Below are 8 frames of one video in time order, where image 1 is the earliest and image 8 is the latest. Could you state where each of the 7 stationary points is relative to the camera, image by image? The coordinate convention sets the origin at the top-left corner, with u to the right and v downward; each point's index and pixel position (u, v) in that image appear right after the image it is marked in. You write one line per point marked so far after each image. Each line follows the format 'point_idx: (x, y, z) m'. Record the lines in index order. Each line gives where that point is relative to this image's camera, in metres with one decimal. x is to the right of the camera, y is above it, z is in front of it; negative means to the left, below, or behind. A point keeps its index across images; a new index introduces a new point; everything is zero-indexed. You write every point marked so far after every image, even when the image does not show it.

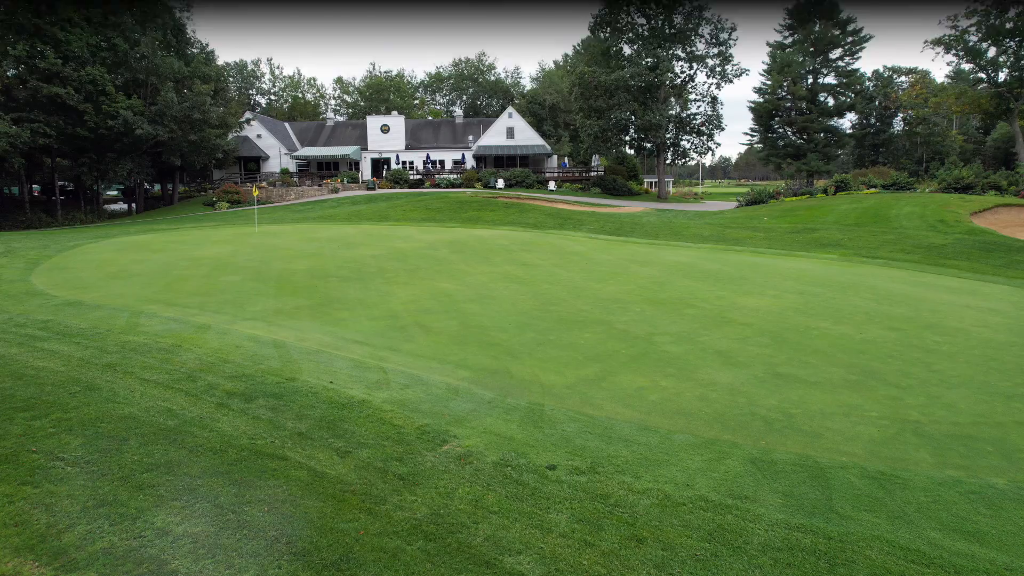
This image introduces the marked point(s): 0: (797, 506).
0: (+1.8, -1.4, +4.0) m
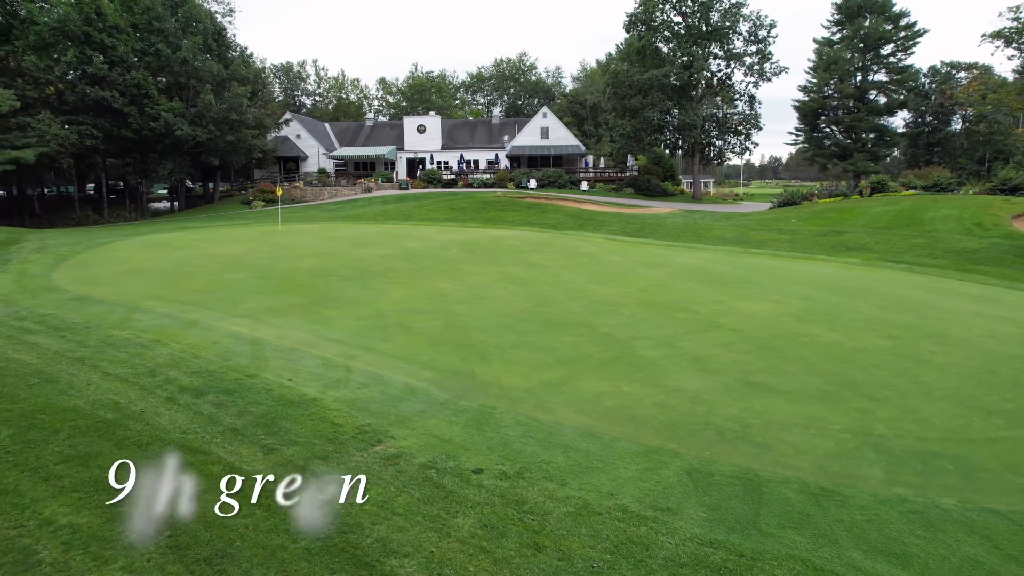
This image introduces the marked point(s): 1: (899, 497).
0: (+1.2, -1.4, +3.9) m
1: (+2.5, -1.4, +4.2) m
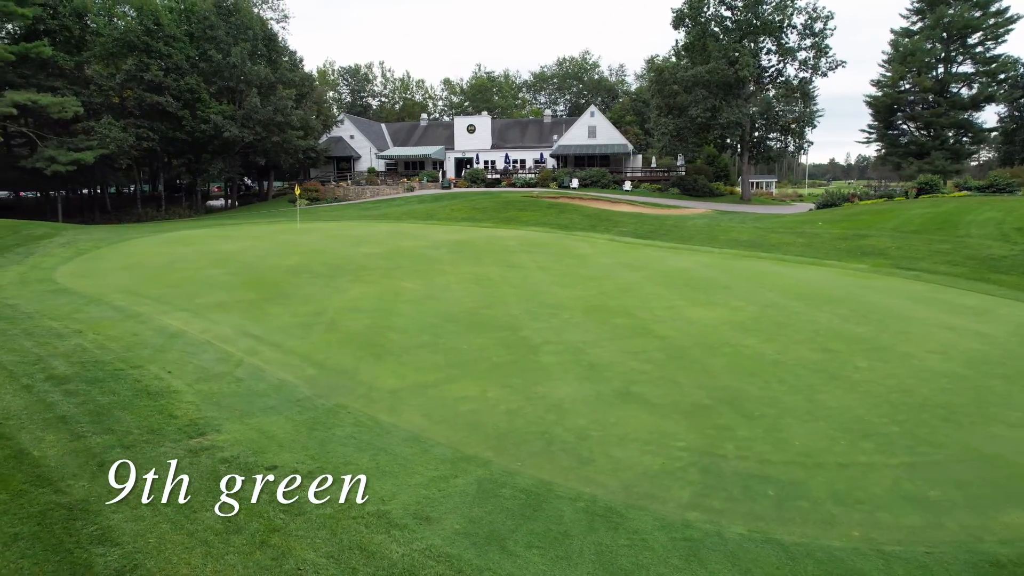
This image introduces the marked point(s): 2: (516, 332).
0: (-0.2, -1.4, +3.8) m
1: (+1.1, -1.4, +4.0) m
2: (0.0, -0.5, +7.9) m
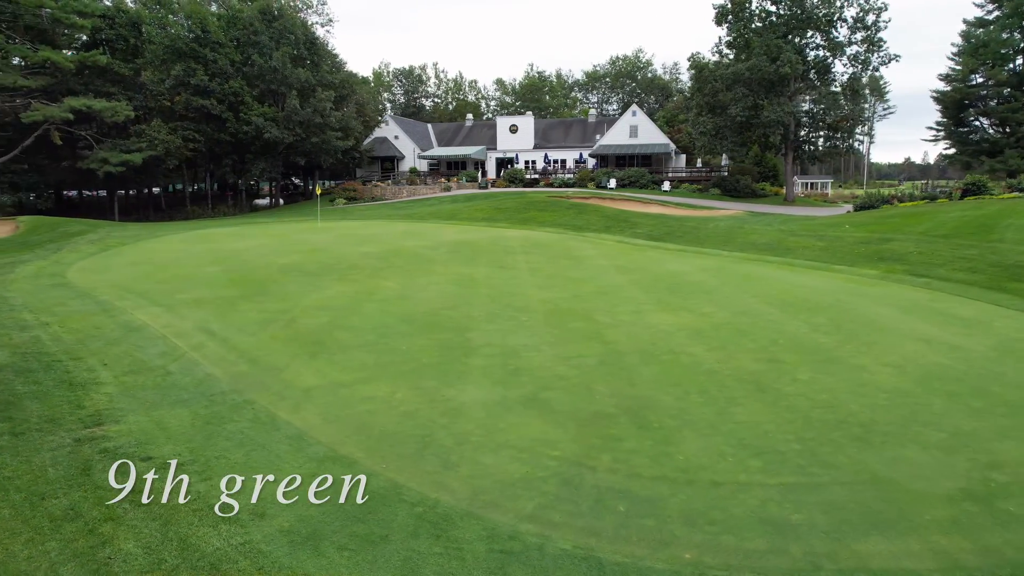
0: (-1.3, -1.5, +3.8) m
1: (0.0, -1.5, +3.9) m
2: (-0.6, -0.6, +7.9) m
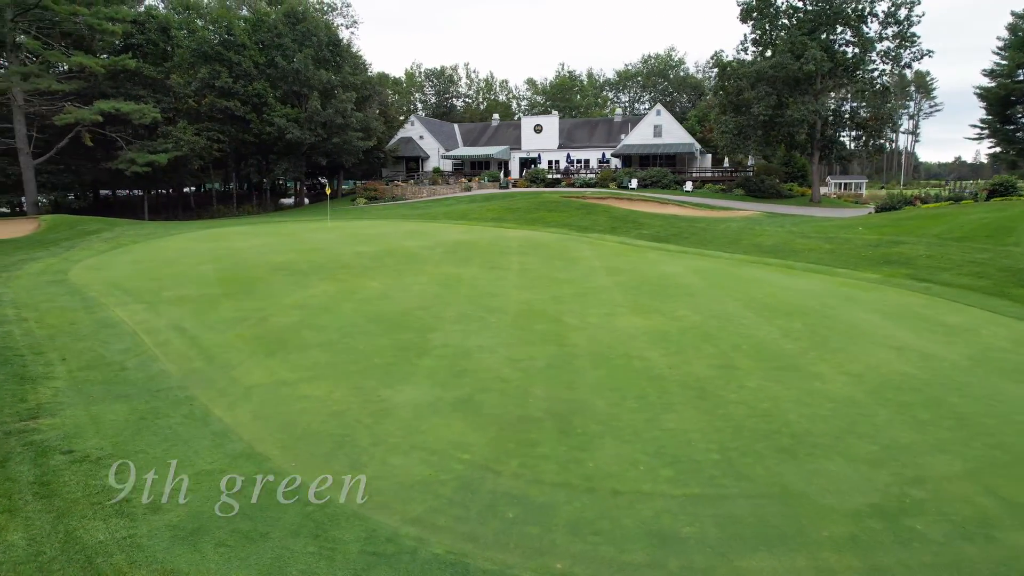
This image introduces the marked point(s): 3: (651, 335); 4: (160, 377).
0: (-2.0, -1.5, +3.9) m
1: (-0.7, -1.5, +3.9) m
2: (-1.1, -0.6, +7.9) m
3: (+1.7, -0.6, +7.9) m
4: (-3.5, -0.9, +6.4) m
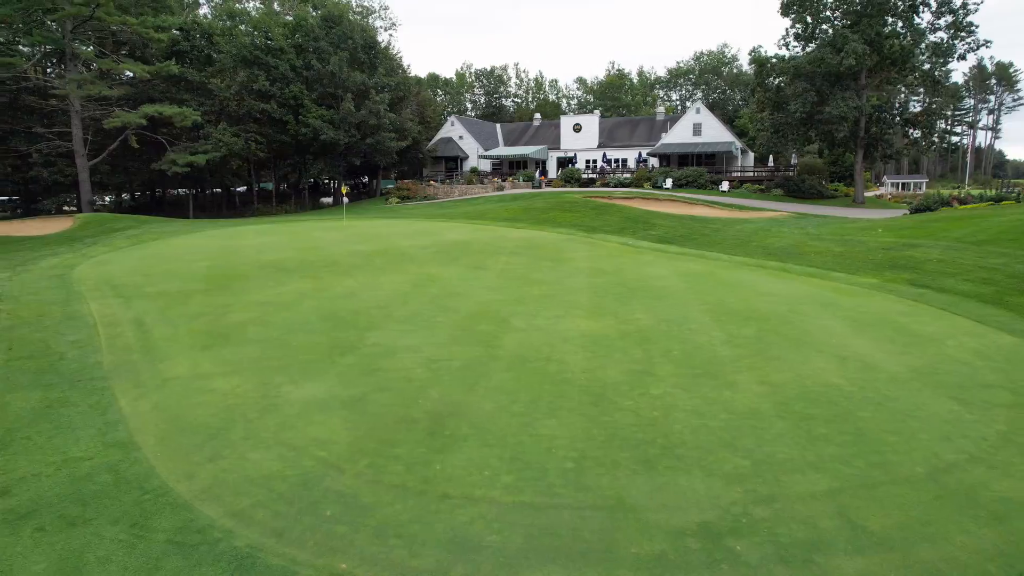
0: (-3.2, -1.4, +4.1) m
1: (-1.9, -1.5, +4.0) m
2: (-1.8, -0.6, +8.0) m
3: (+0.9, -0.6, +7.7) m
4: (-4.4, -0.8, +6.8) m
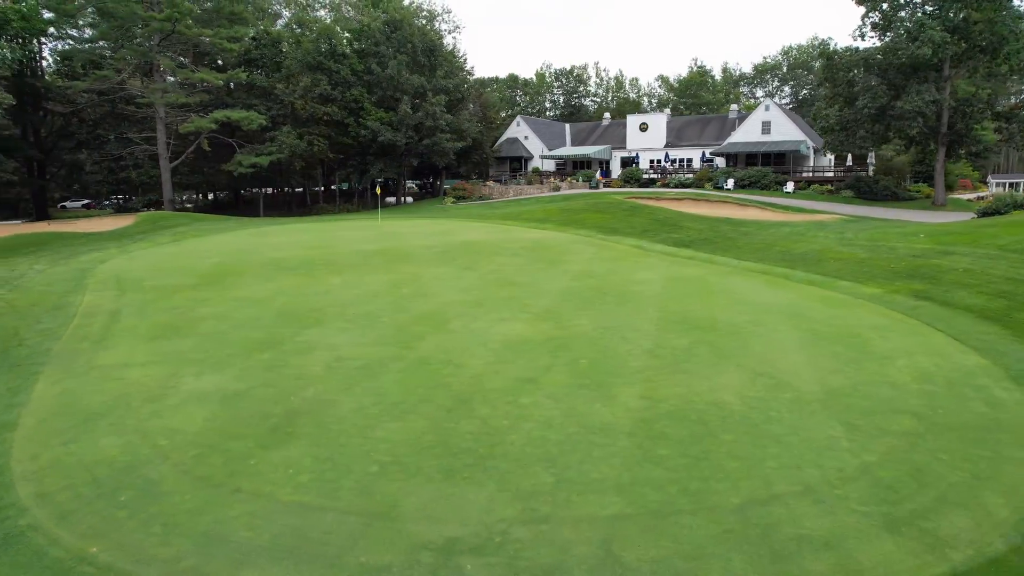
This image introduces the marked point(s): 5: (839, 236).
0: (-4.6, -1.4, +4.6) m
1: (-3.3, -1.4, +4.3) m
2: (-2.7, -0.5, +8.3) m
3: (0.0, -0.6, +7.6) m
4: (-5.4, -0.7, +7.4) m
5: (+7.8, +1.2, +15.4) m
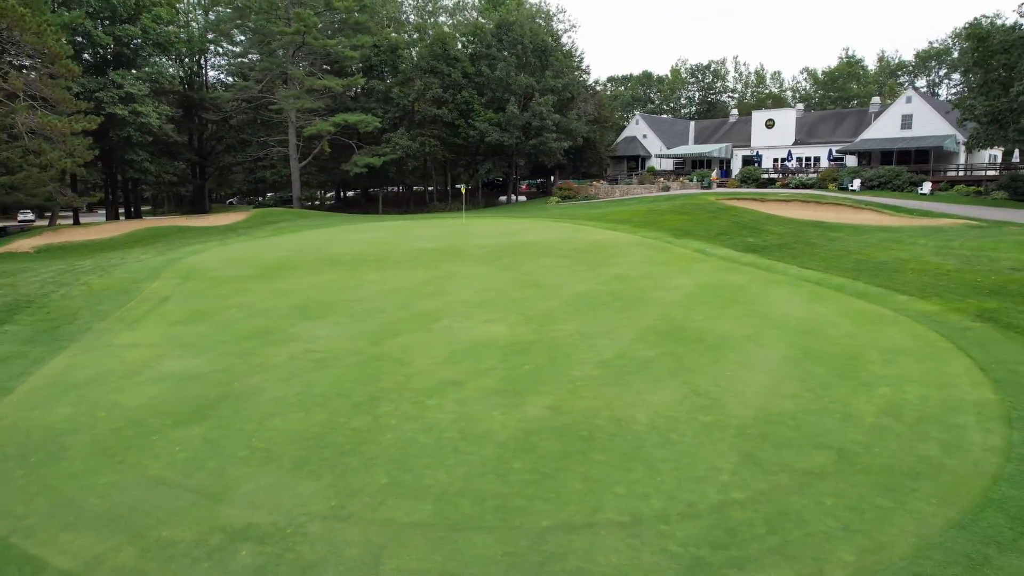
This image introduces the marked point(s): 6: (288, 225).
0: (-5.5, -1.2, +5.7) m
1: (-4.4, -1.3, +5.1) m
2: (-2.8, -0.5, +8.9) m
3: (-0.4, -0.7, +7.6) m
4: (-5.7, -0.6, +8.6) m
5: (+9.0, +0.9, +13.5) m
6: (-6.9, +1.9, +20.1) m
